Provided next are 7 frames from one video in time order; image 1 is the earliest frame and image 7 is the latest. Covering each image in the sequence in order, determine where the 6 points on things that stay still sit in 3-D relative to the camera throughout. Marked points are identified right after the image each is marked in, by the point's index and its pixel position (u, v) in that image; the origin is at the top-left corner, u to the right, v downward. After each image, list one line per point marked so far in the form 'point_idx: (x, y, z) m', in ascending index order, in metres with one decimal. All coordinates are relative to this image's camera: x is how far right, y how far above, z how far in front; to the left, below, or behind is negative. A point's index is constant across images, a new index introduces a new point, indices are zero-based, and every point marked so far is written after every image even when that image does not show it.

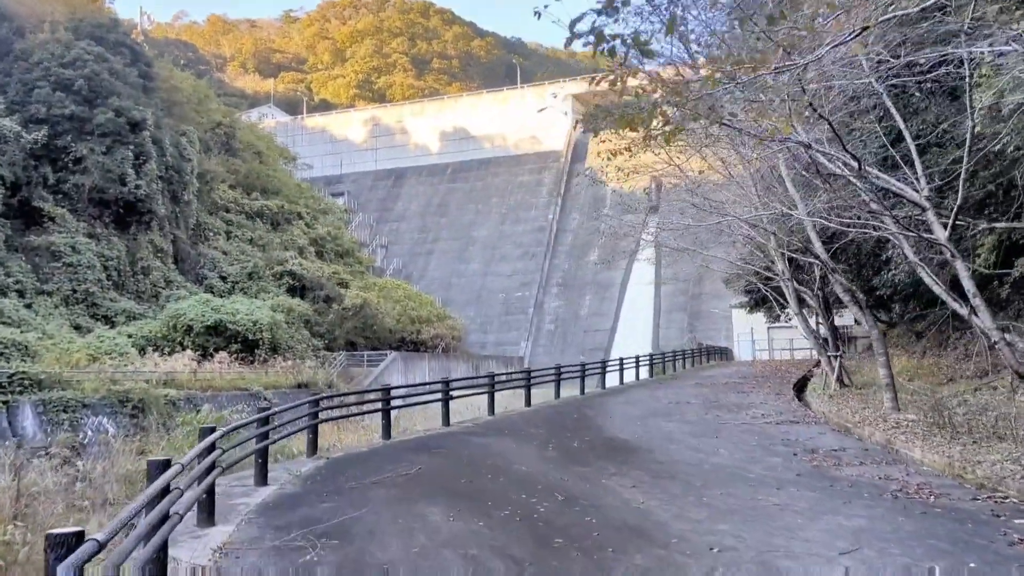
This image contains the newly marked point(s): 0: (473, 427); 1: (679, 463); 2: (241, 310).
0: (-0.4, -1.6, +10.0) m
1: (+1.3, -1.4, +7.1) m
2: (-6.0, -0.5, +19.7) m
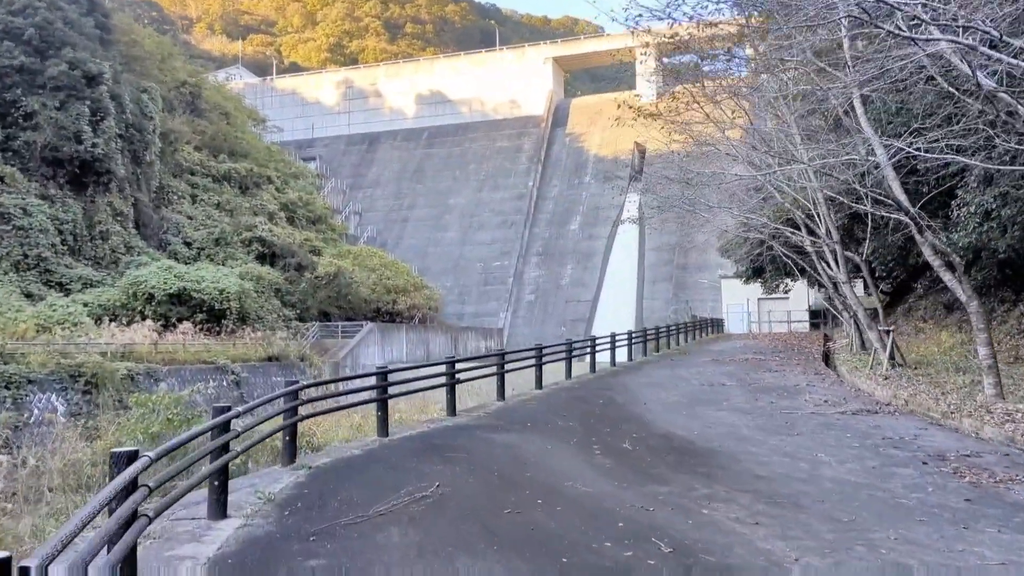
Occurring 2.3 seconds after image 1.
0: (-0.2, -1.2, +8.2) m
1: (+1.6, -1.1, +5.3) m
2: (-6.1, +0.2, +17.7) m
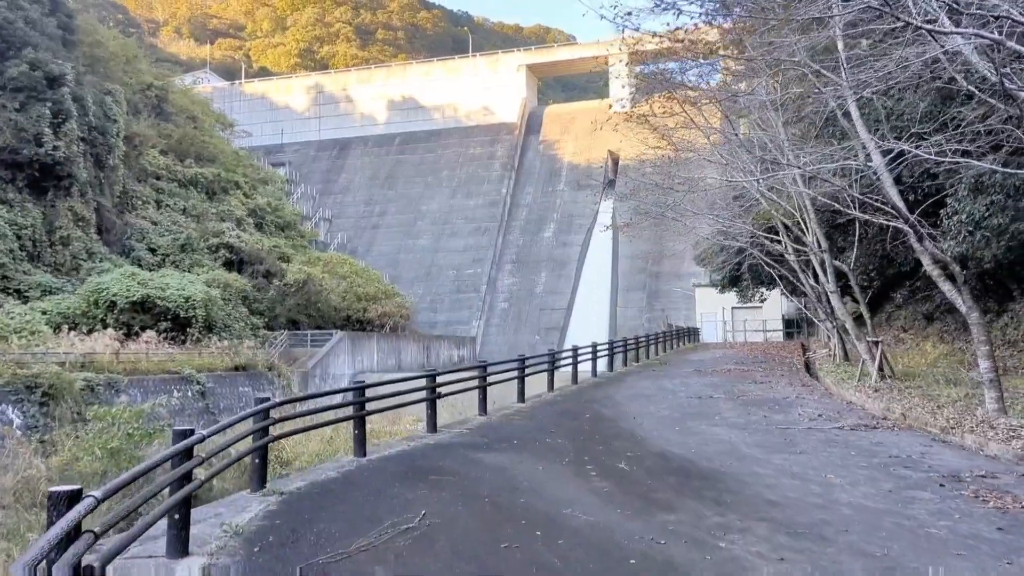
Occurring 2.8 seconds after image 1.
0: (-0.4, -1.3, +7.7) m
1: (+1.6, -1.2, +4.9) m
2: (-6.5, +0.1, +17.0) m
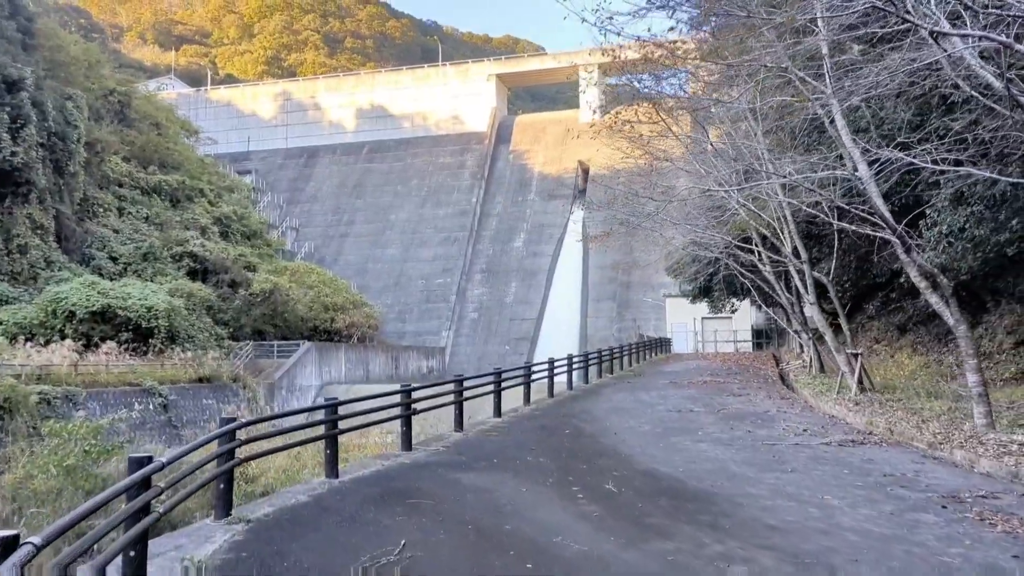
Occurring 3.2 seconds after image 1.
0: (-0.5, -1.4, +7.4) m
1: (+1.5, -1.2, +4.6) m
2: (-7.0, -0.1, +16.5) m
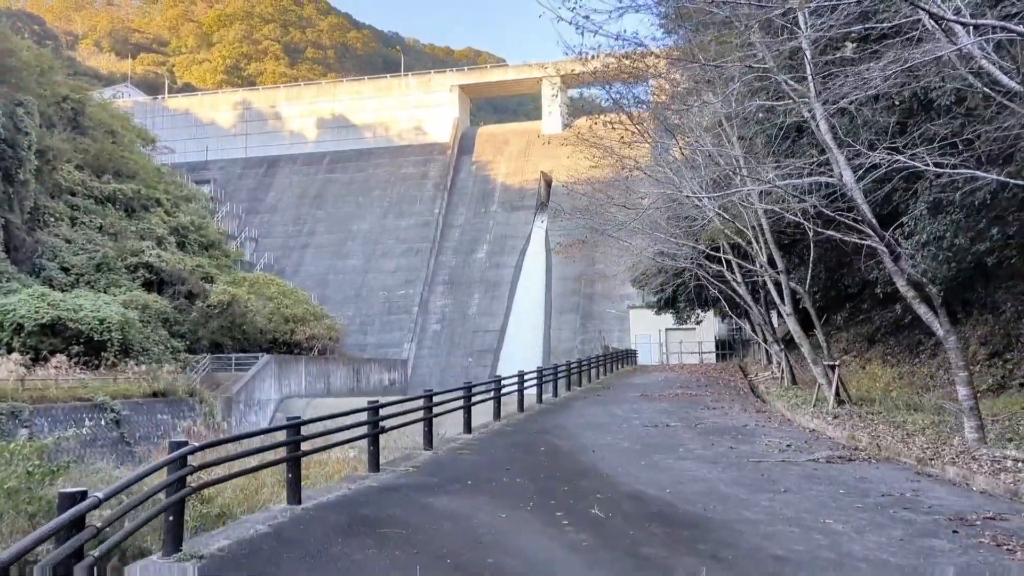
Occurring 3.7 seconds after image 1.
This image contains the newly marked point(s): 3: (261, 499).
0: (-0.7, -1.5, +6.9) m
1: (+1.4, -1.3, +4.2) m
2: (-7.6, -0.3, +15.7) m
3: (-1.8, -1.5, +6.5) m
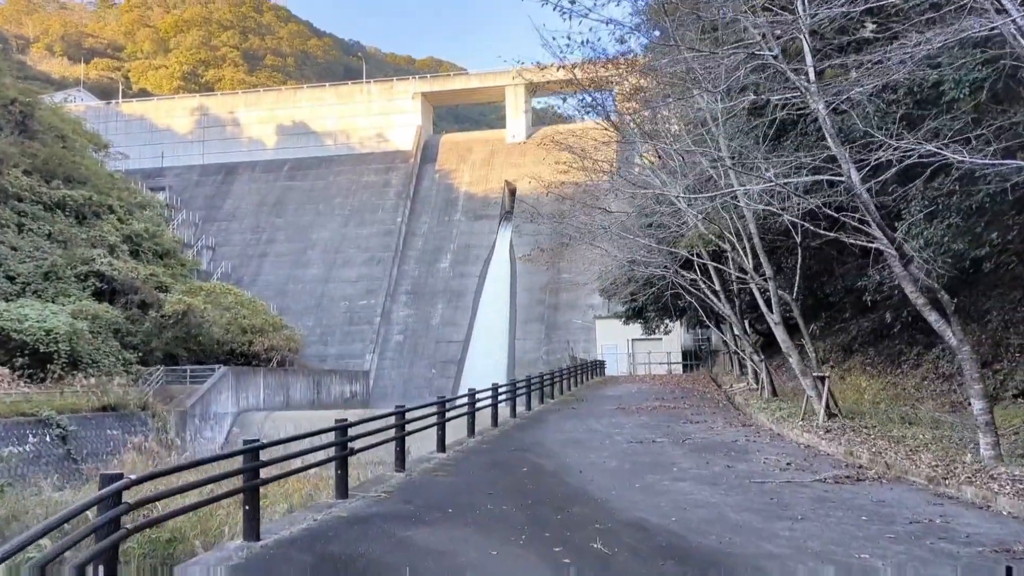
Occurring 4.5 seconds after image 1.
0: (-0.9, -1.5, +6.2) m
1: (+1.4, -1.3, +3.6) m
2: (-8.1, -0.4, +14.7) m
3: (-1.9, -1.6, +5.8) m
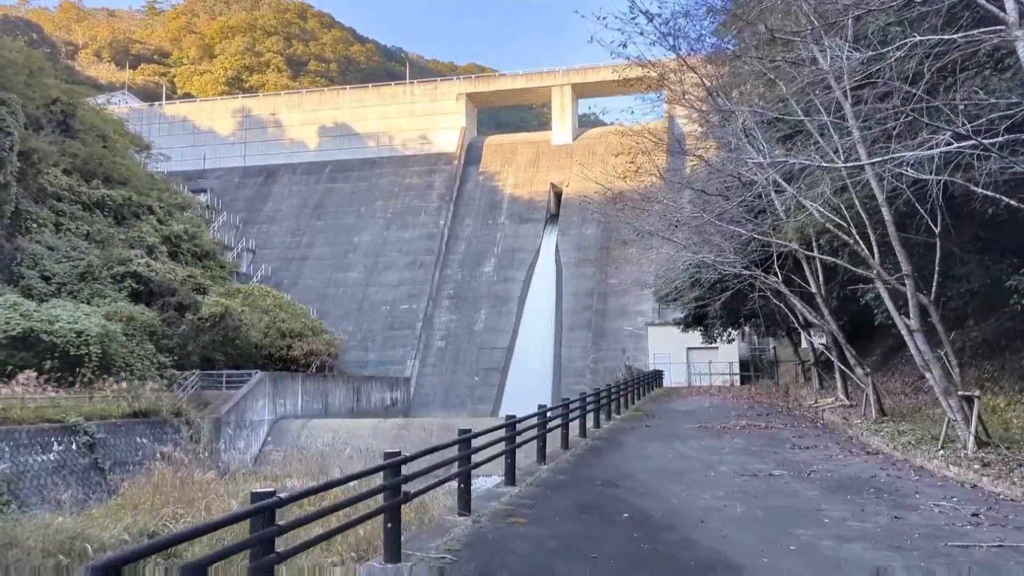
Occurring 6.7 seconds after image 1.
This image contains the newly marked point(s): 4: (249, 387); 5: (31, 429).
0: (-0.3, -1.4, +4.5) m
1: (+1.9, -1.2, +1.8) m
2: (-7.1, -0.4, +13.3) m
3: (-1.4, -1.5, +4.1) m
4: (-5.4, -2.0, +18.1) m
5: (-5.7, -1.7, +9.9) m
